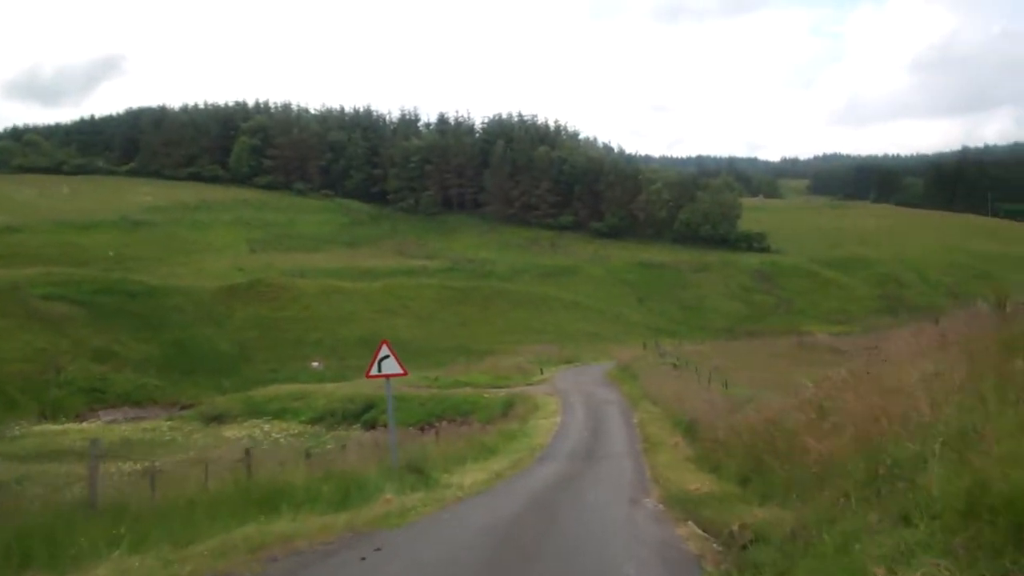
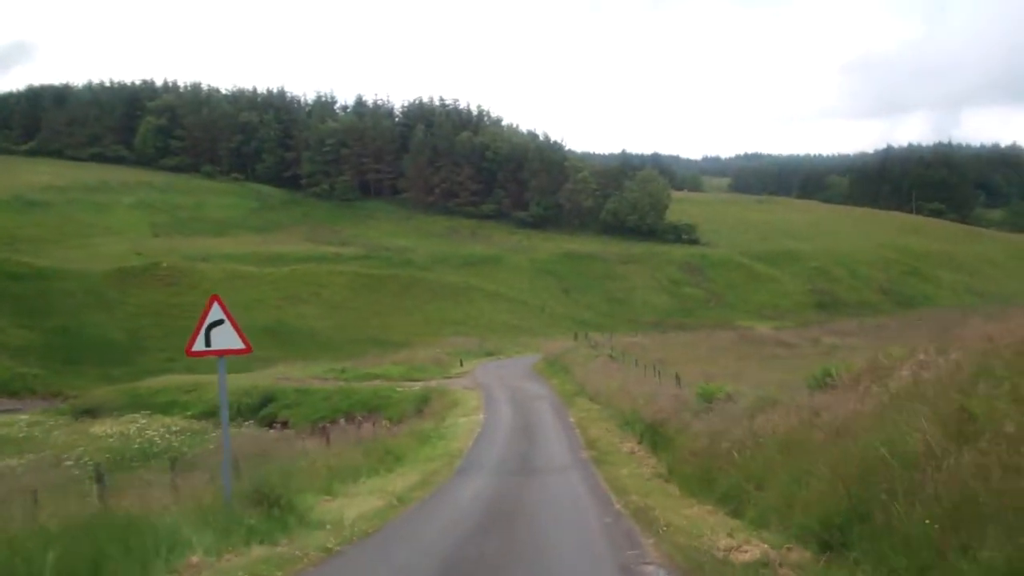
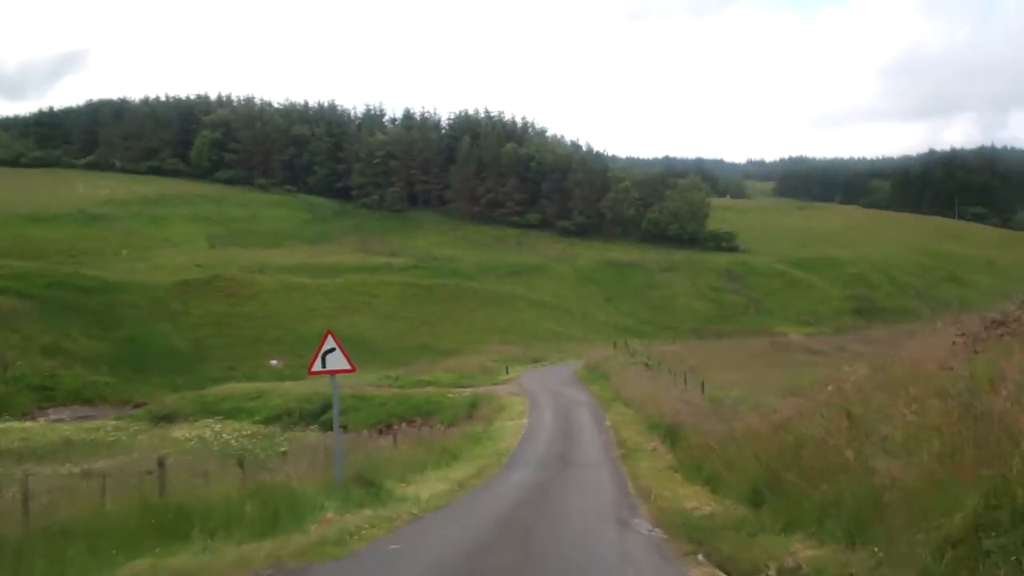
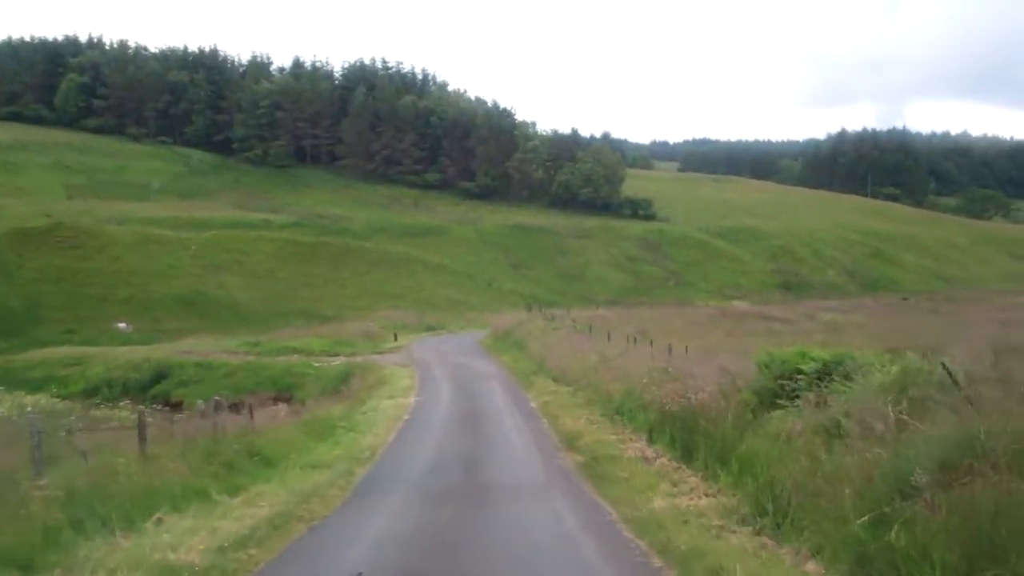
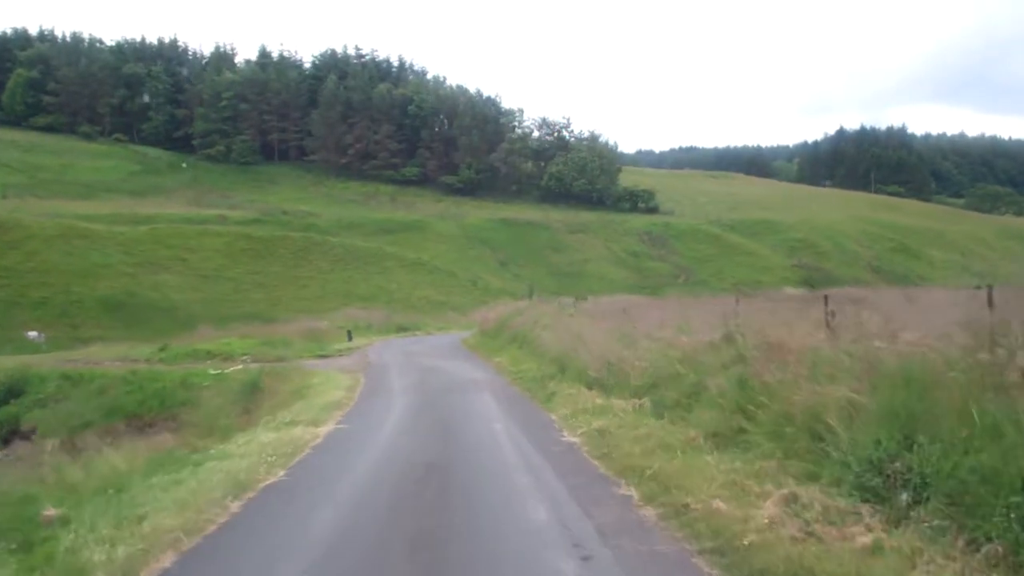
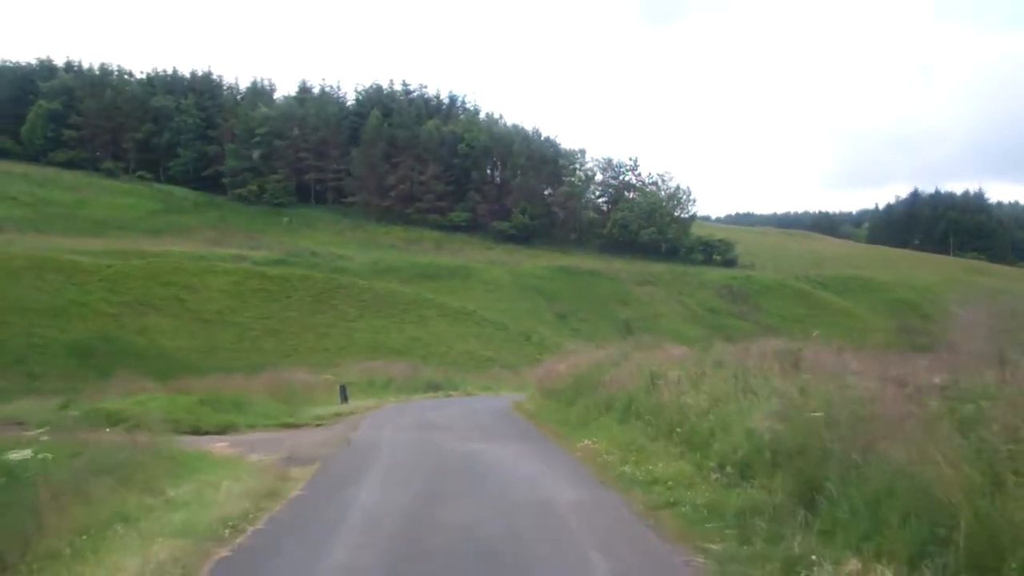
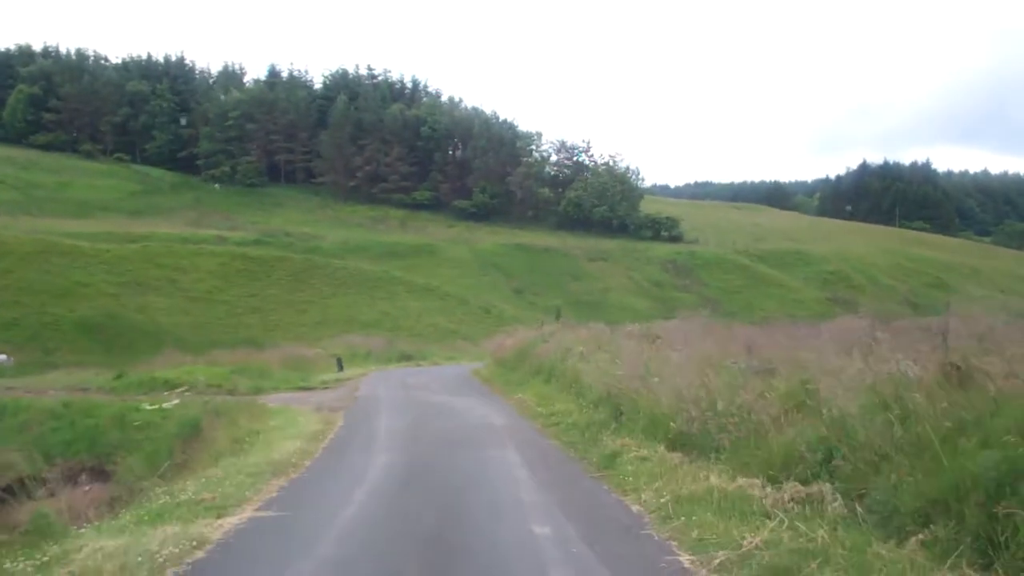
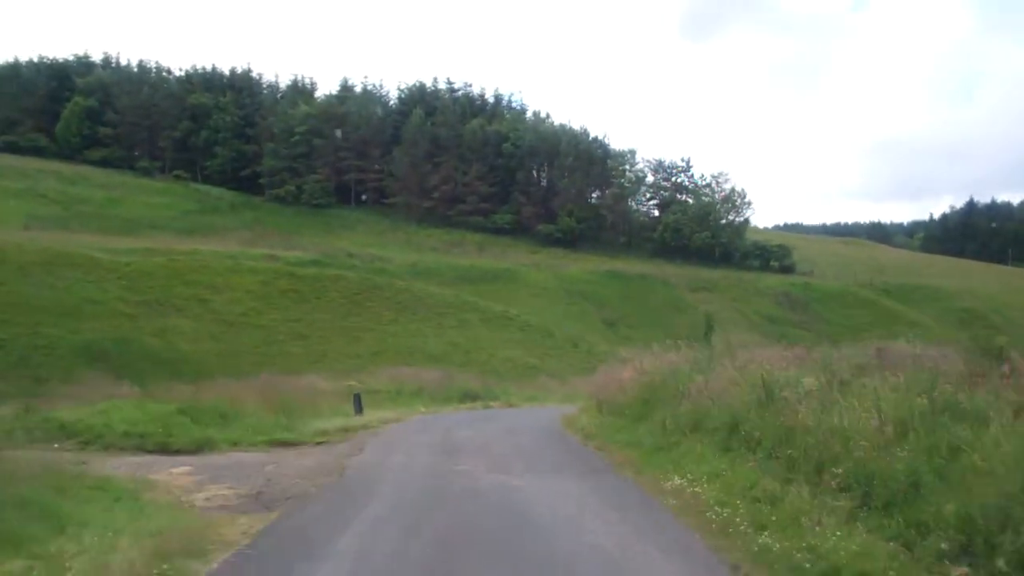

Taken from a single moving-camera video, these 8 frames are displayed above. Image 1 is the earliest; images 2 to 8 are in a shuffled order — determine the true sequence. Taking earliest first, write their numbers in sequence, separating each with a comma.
3, 2, 4, 5, 7, 6, 8
